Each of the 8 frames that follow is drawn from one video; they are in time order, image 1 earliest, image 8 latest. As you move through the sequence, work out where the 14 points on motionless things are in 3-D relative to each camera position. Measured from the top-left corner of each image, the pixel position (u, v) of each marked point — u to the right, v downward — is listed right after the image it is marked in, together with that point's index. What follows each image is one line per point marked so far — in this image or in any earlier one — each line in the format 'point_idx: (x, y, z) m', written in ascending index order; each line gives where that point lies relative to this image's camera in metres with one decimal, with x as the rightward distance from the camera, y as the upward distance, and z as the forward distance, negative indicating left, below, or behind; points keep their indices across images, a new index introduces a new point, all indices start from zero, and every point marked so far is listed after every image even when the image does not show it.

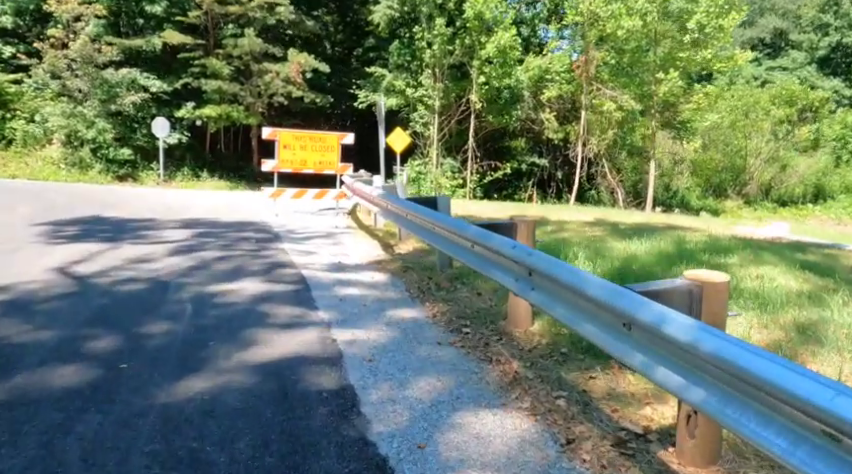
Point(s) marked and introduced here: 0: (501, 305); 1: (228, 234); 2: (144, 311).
0: (+0.7, -0.6, +5.6) m
1: (-3.1, 0.0, +10.1) m
2: (-2.3, -0.6, +5.3) m
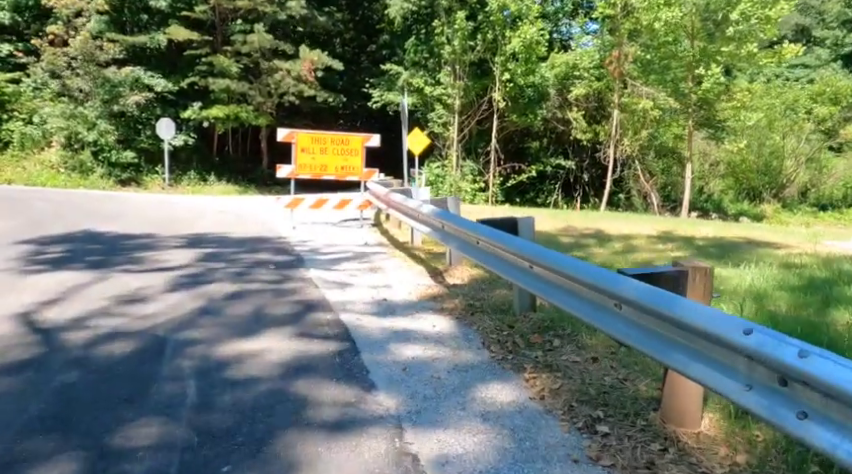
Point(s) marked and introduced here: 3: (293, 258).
0: (+1.3, -0.9, +3.9) m
1: (-2.4, -0.3, +8.5) m
2: (-1.7, -0.9, +3.6) m
3: (-1.8, -0.3, +8.6) m
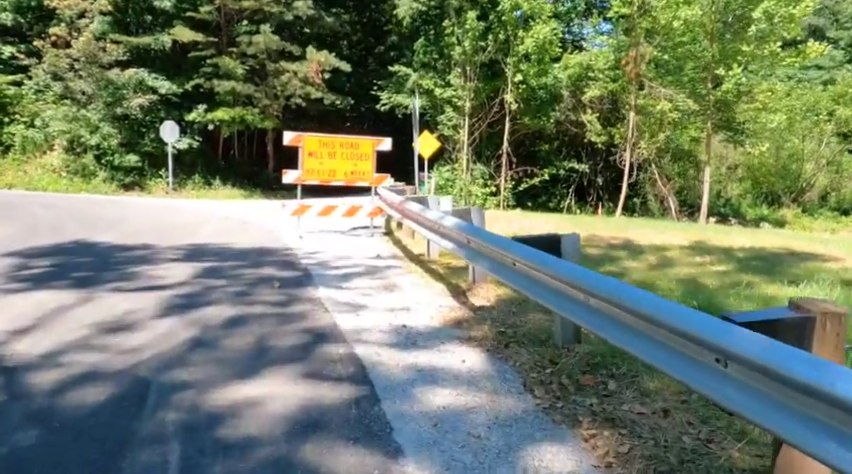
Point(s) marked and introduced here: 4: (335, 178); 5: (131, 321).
0: (+1.5, -1.0, +3.2) m
1: (-2.2, -0.4, +7.7) m
2: (-1.5, -1.0, +2.9) m
3: (-1.5, -0.5, +7.9) m
4: (-1.8, +1.1, +12.7) m
5: (-2.4, -0.7, +5.4) m
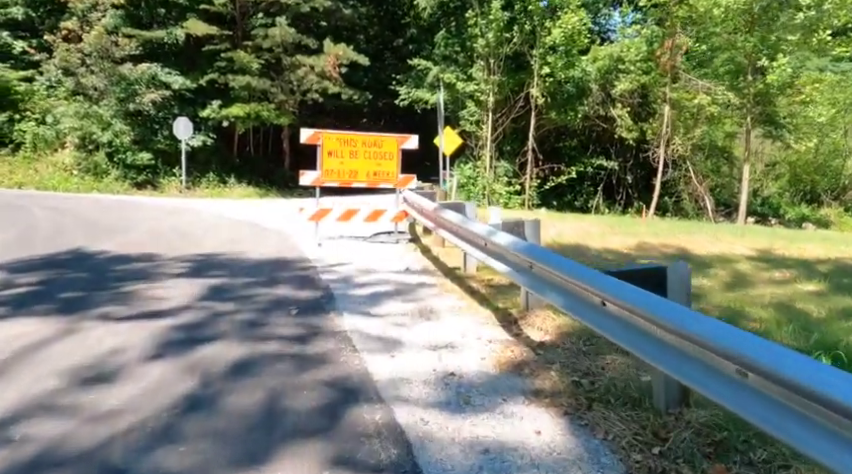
0: (+1.8, -1.2, +2.1) m
1: (-1.7, -0.6, +6.7) m
2: (-1.2, -1.2, +1.9) m
3: (-1.1, -0.6, +6.8) m
4: (-1.2, +1.0, +11.6) m
5: (-2.1, -0.9, +4.4) m
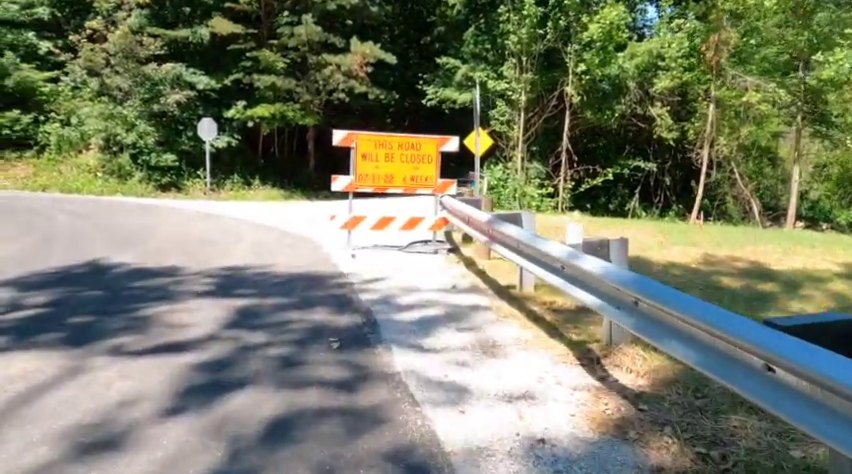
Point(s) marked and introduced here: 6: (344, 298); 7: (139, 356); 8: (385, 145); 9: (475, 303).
0: (+2.1, -1.4, +1.1) m
1: (-1.2, -0.7, +5.9) m
2: (-0.8, -1.4, +1.0) m
3: (-0.6, -0.8, +6.0) m
4: (-0.6, +0.9, +10.7) m
5: (-1.6, -1.0, +3.5) m
6: (-0.9, -0.6, +6.9) m
7: (-2.1, -0.9, +4.8) m
8: (-0.7, +1.5, +10.7) m
9: (+0.5, -0.7, +6.7) m
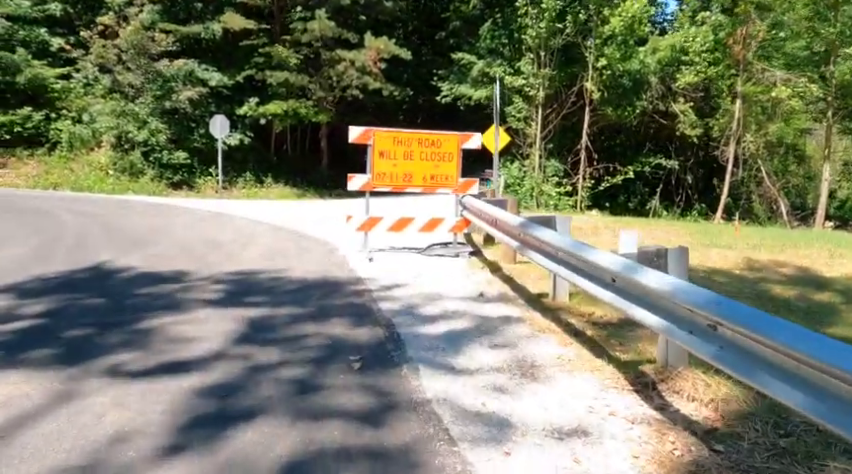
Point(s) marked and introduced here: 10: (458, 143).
0: (+2.3, -1.4, +0.5) m
1: (-1.0, -0.8, +5.3) m
2: (-0.7, -1.4, +0.5) m
3: (-0.4, -0.8, +5.4) m
4: (-0.2, +0.8, +10.2) m
5: (-1.4, -1.1, +3.0) m
6: (-0.6, -0.7, +6.4) m
7: (-1.9, -0.9, +4.3) m
8: (-0.3, +1.5, +10.2) m
9: (+0.7, -0.7, +6.2) m
10: (+0.5, +1.5, +10.3) m
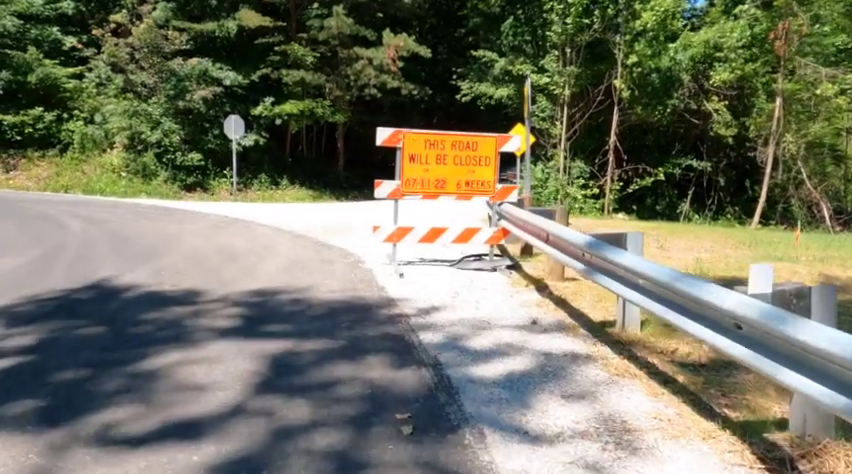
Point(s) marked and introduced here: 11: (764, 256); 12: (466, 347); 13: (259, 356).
0: (+2.6, -1.6, -0.4) m
1: (-0.6, -1.0, +4.4) m
2: (-0.4, -1.6, -0.4) m
3: (0.0, -1.0, +4.5) m
4: (+0.3, +0.7, +9.3) m
5: (-1.1, -1.2, +2.2) m
6: (-0.2, -0.9, +5.5) m
7: (-1.5, -1.1, +3.4) m
8: (+0.1, +1.3, +9.3) m
9: (+1.2, -0.9, +5.2) m
10: (+1.0, +1.3, +9.4) m
11: (+5.5, -0.3, +10.4) m
12: (+0.3, -0.9, +5.4) m
13: (-1.3, -0.9, +5.0) m
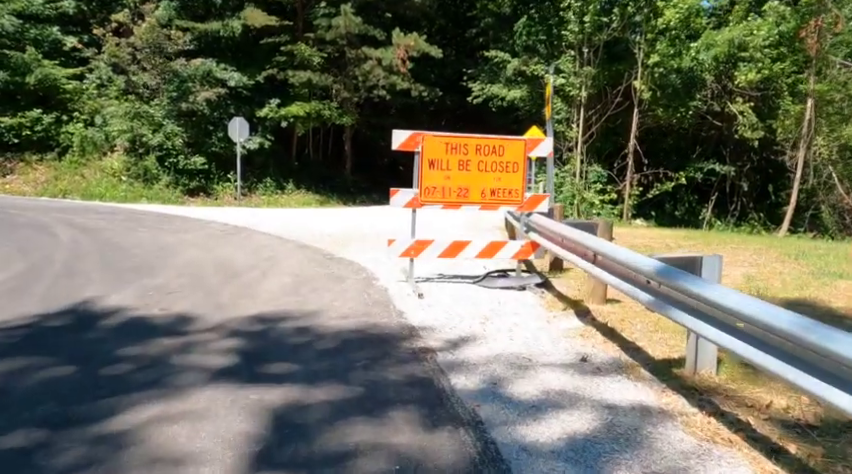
0: (+2.7, -1.8, -1.4) m
1: (-0.4, -1.1, +3.5) m
2: (-0.2, -1.8, -1.4) m
3: (+0.3, -1.2, +3.6) m
4: (+0.5, +0.5, +8.3) m
5: (-0.9, -1.4, +1.2) m
6: (0.0, -1.0, +4.5) m
7: (-1.3, -1.3, +2.5) m
8: (+0.4, +1.1, +8.3) m
9: (+1.4, -1.1, +4.3) m
10: (+1.3, +1.1, +8.4) m
11: (+5.7, -0.5, +9.4) m
12: (+0.6, -1.1, +4.4) m
13: (-1.0, -1.1, +4.1) m
